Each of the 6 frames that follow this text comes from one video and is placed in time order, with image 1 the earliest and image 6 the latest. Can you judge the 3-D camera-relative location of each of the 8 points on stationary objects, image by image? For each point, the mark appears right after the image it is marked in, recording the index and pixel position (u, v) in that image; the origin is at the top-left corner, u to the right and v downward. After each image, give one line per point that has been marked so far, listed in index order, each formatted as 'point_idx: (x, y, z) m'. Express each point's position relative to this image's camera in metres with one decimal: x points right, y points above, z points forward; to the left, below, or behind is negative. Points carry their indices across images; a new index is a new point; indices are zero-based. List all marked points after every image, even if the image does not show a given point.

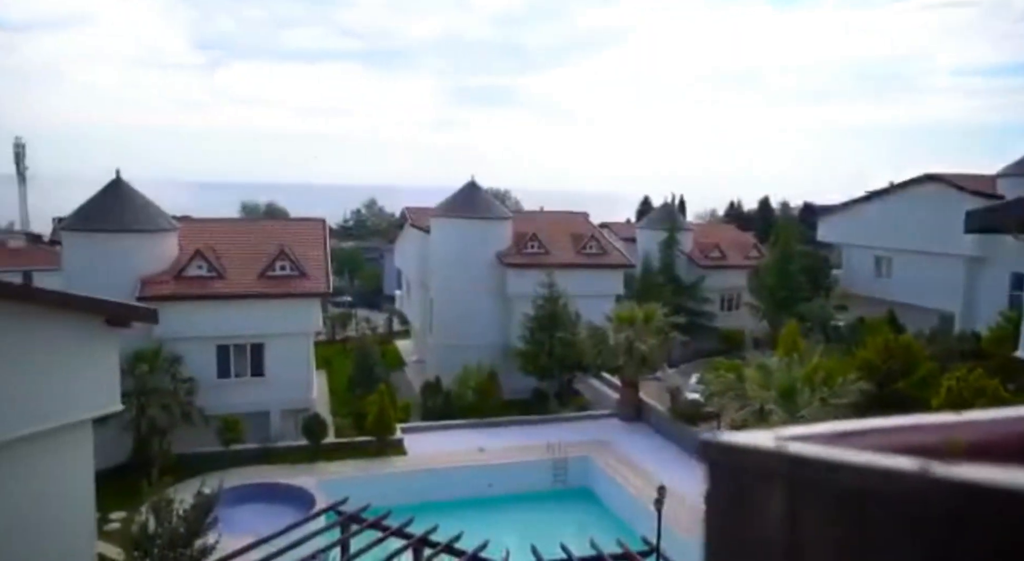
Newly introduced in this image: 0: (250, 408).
0: (-6.4, -3.1, +19.3) m
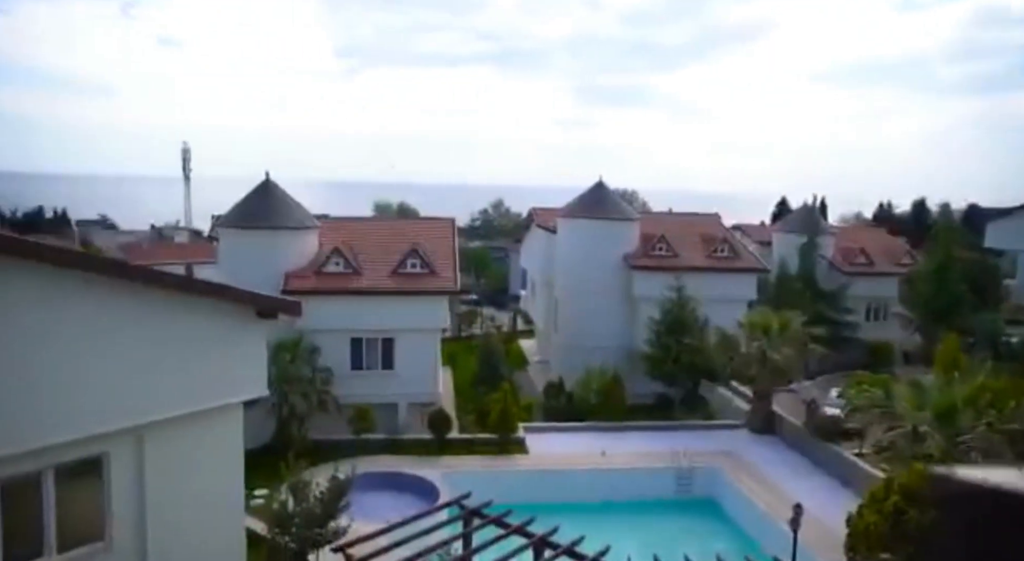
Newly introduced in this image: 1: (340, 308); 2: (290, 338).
0: (-3.3, -3.0, +20.1) m
1: (-4.2, -0.7, +19.7) m
2: (-5.2, -1.4, +19.1) m
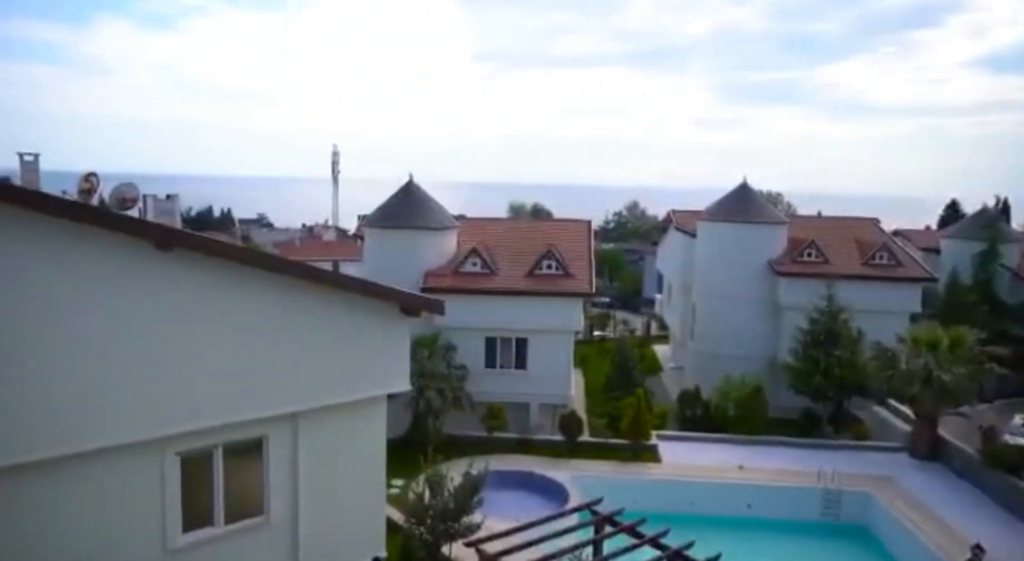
0: (0.0, -3.0, +20.3) m
1: (-0.9, -0.7, +20.0) m
2: (-2.0, -1.3, +19.6) m
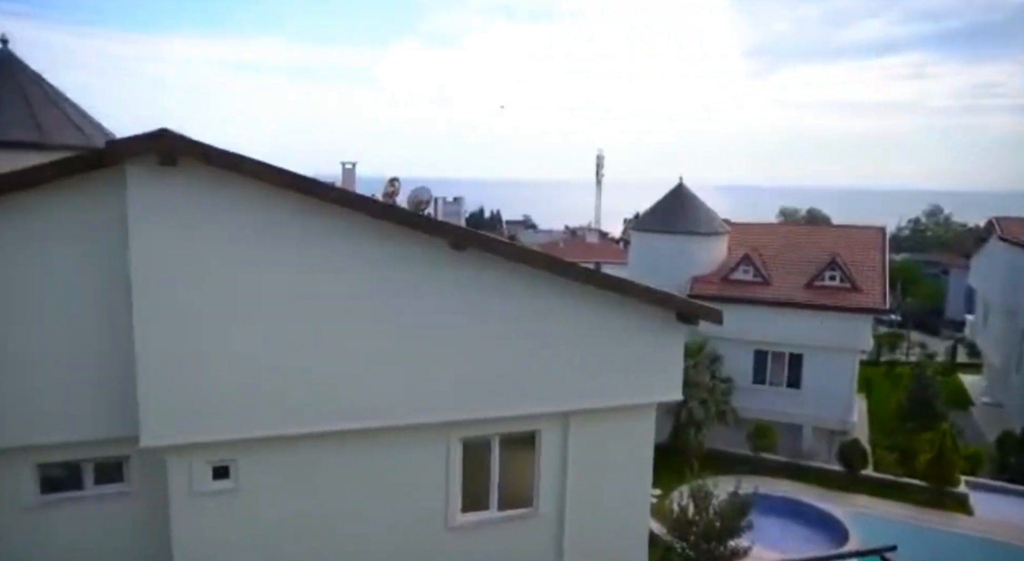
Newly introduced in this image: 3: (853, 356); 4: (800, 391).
0: (+6.3, -3.2, +18.7) m
1: (+5.5, -0.9, +18.8) m
2: (+4.3, -1.5, +18.7) m
3: (+7.7, -1.7, +18.1) m
4: (+6.7, -2.6, +18.6) m
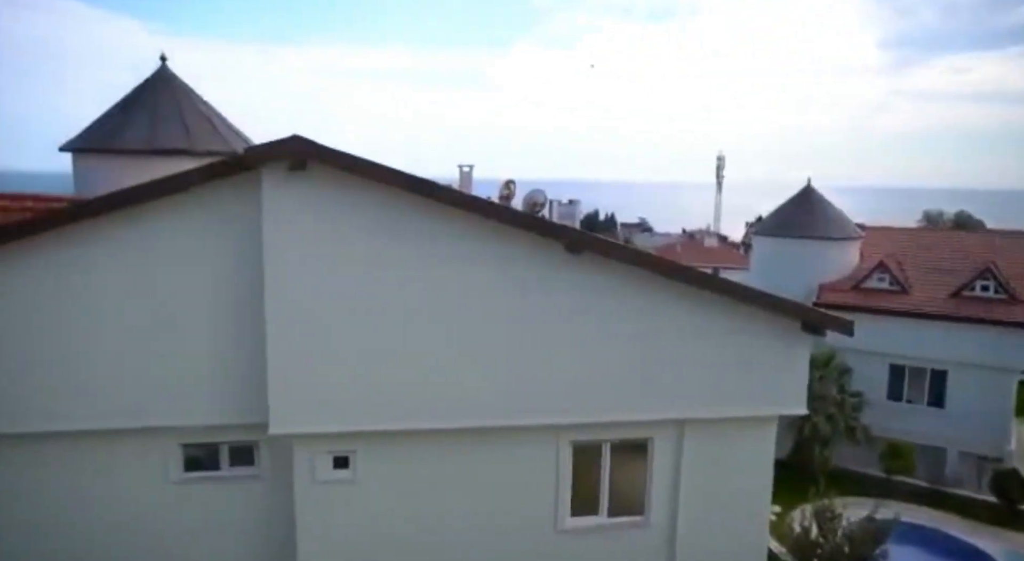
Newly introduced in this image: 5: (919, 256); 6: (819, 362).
0: (+8.8, -3.4, +17.0) m
1: (+8.0, -1.1, +17.2) m
2: (+6.9, -1.7, +17.3) m
3: (+10.1, -1.9, +16.2) m
4: (+9.1, -2.8, +16.8) m
5: (+9.5, +0.6, +18.6) m
6: (+6.6, -1.8, +17.0) m
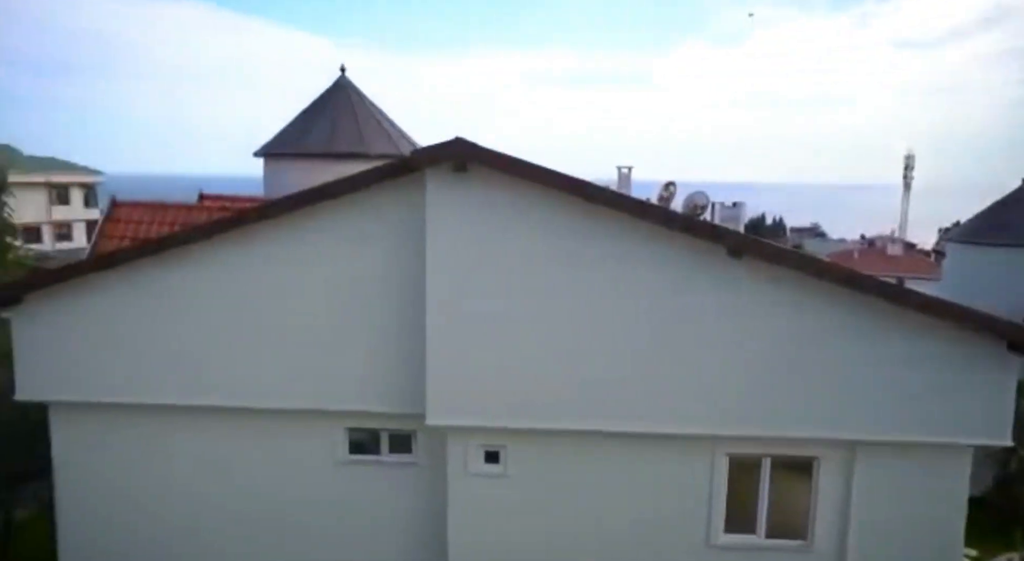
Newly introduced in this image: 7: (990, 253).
0: (+11.9, -3.8, +13.6) m
1: (+11.2, -1.4, +13.9) m
2: (+10.0, -1.9, +14.2) m
3: (+13.0, -2.3, +12.5) m
4: (+12.2, -3.1, +13.3) m
5: (+12.9, +0.2, +15.0) m
6: (+9.7, -2.1, +13.9) m
7: (+10.3, +0.6, +15.7) m
